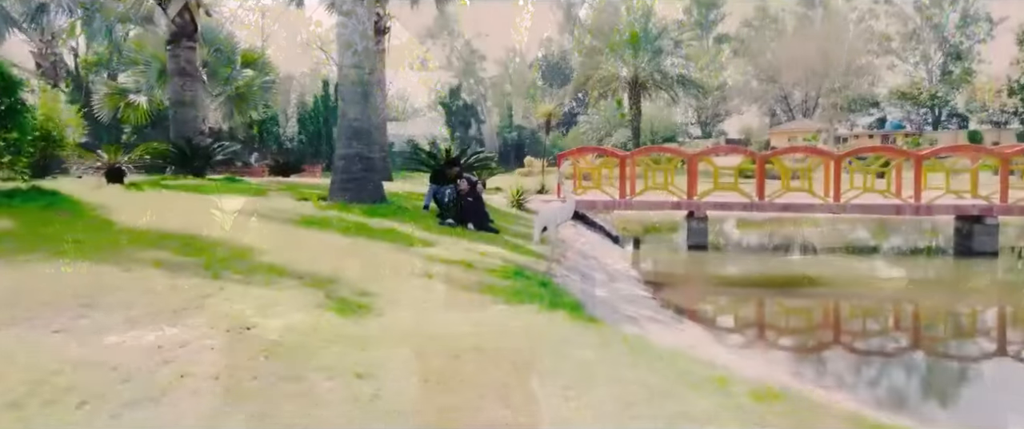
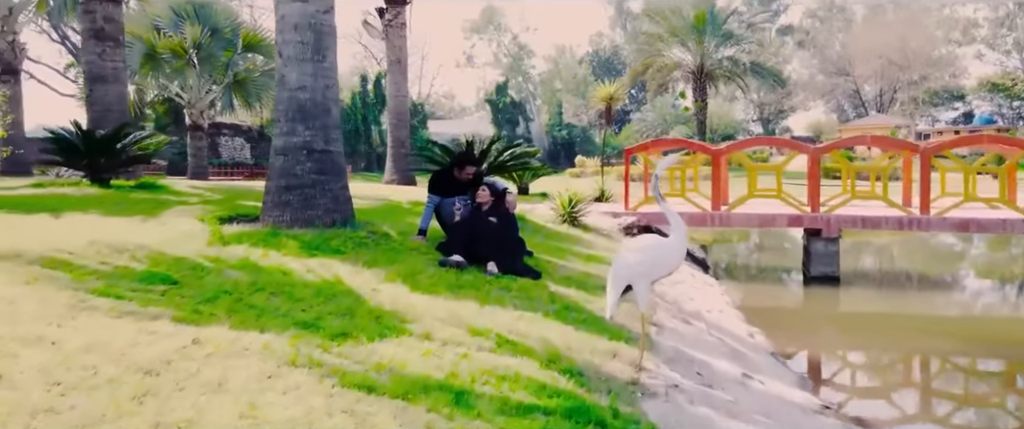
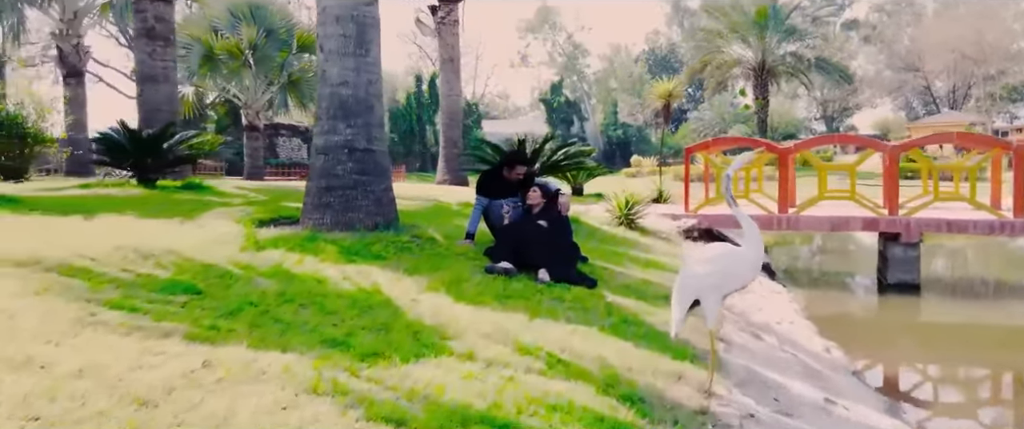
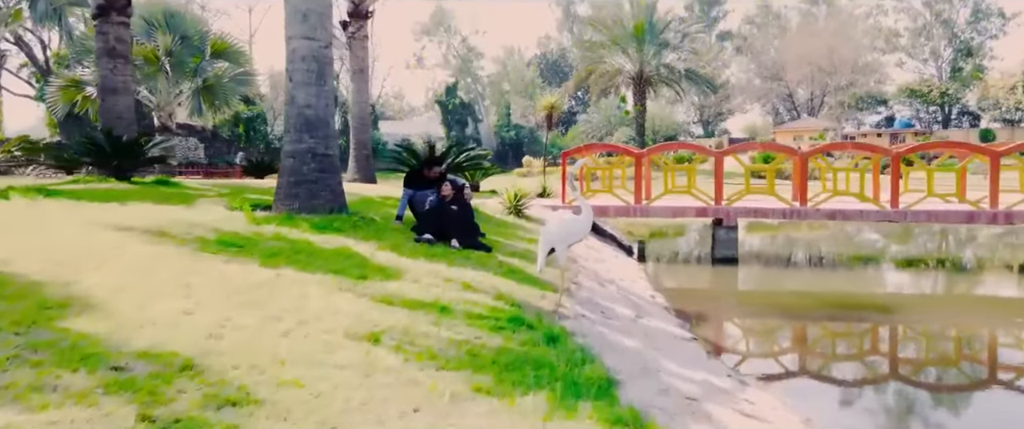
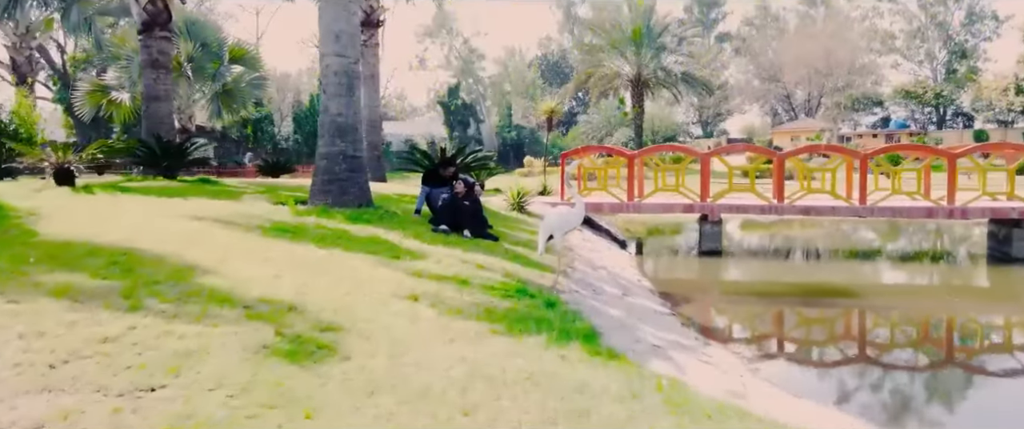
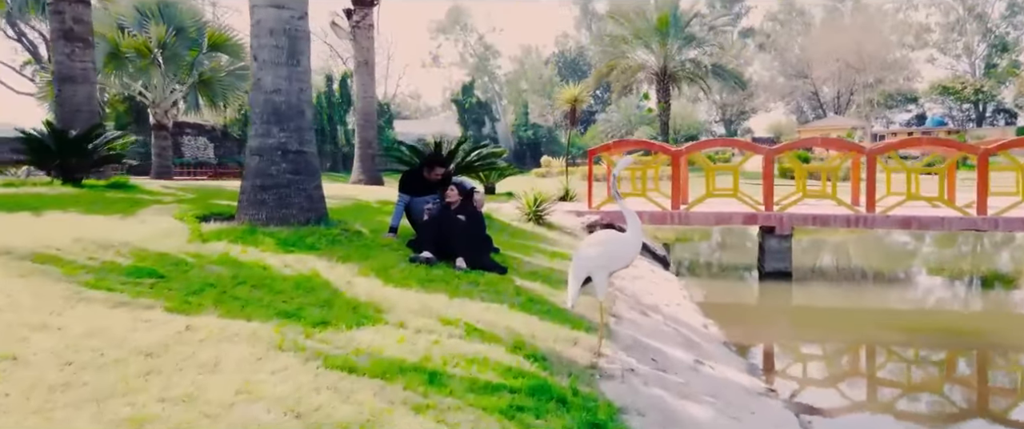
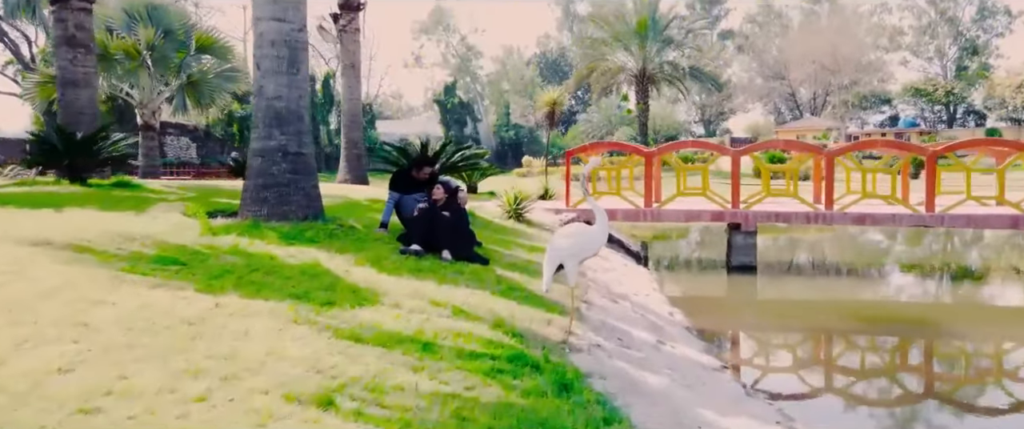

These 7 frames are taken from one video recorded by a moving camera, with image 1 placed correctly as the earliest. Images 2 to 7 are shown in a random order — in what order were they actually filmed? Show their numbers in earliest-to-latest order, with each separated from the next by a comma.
5, 4, 7, 6, 2, 3
